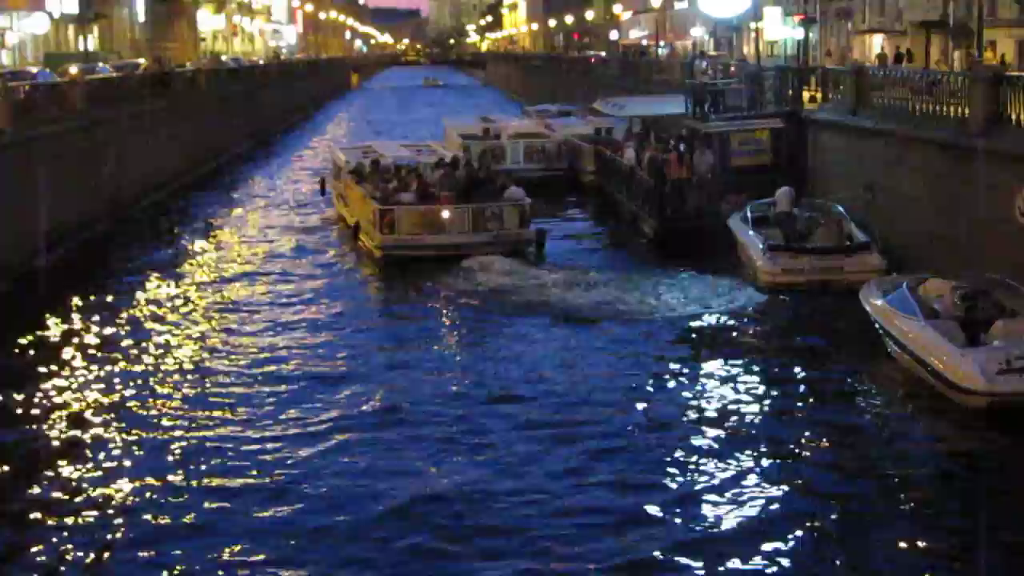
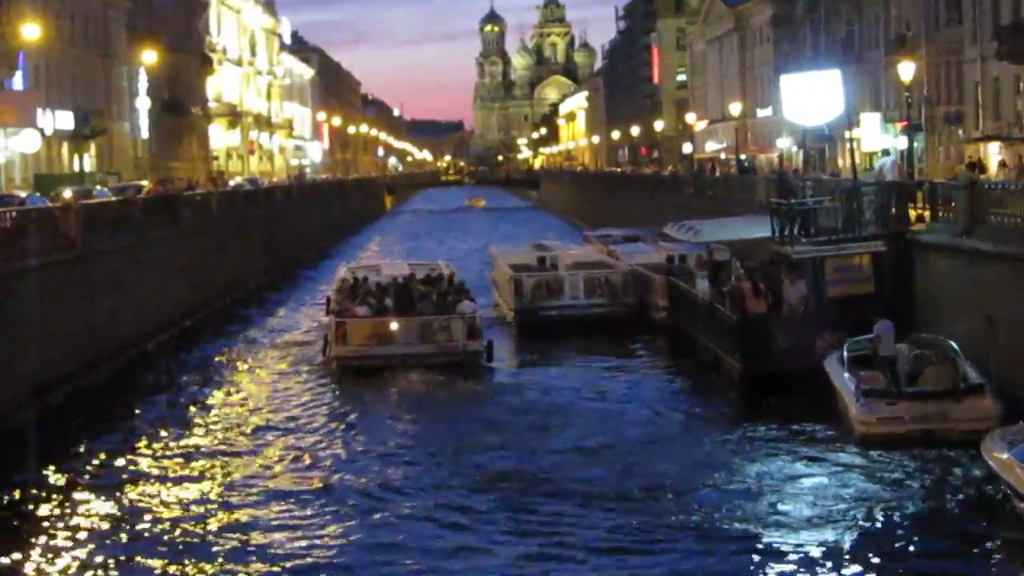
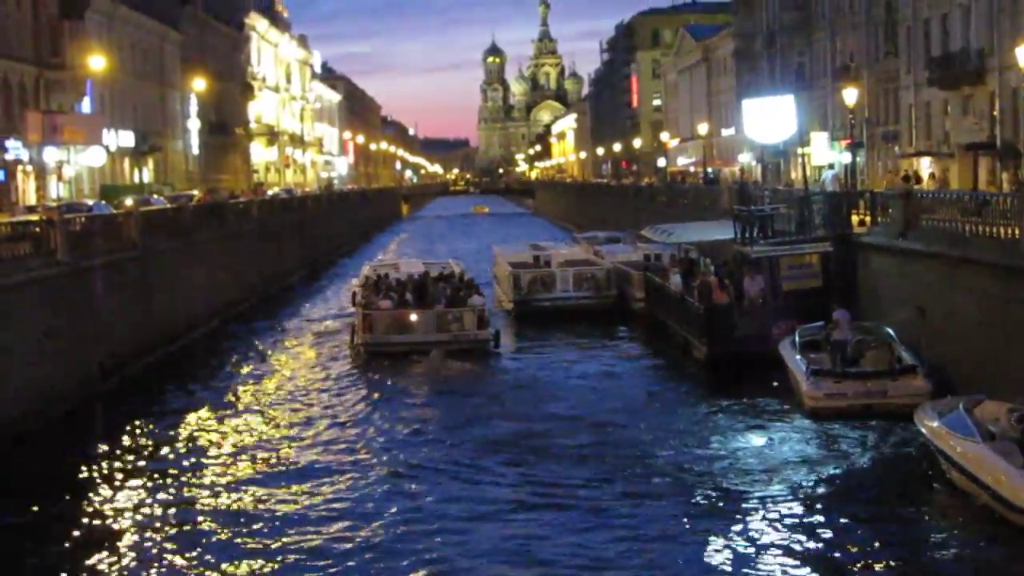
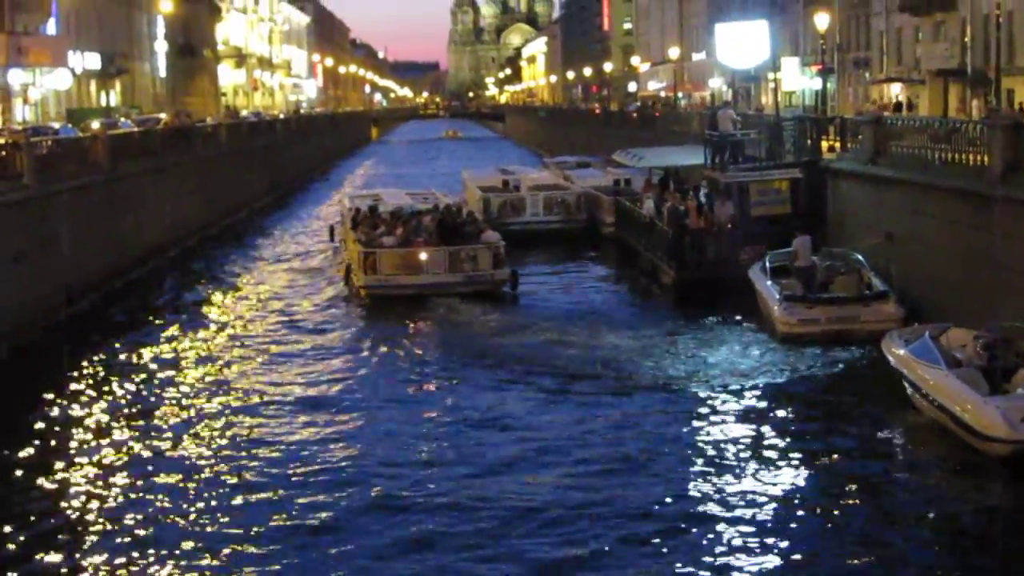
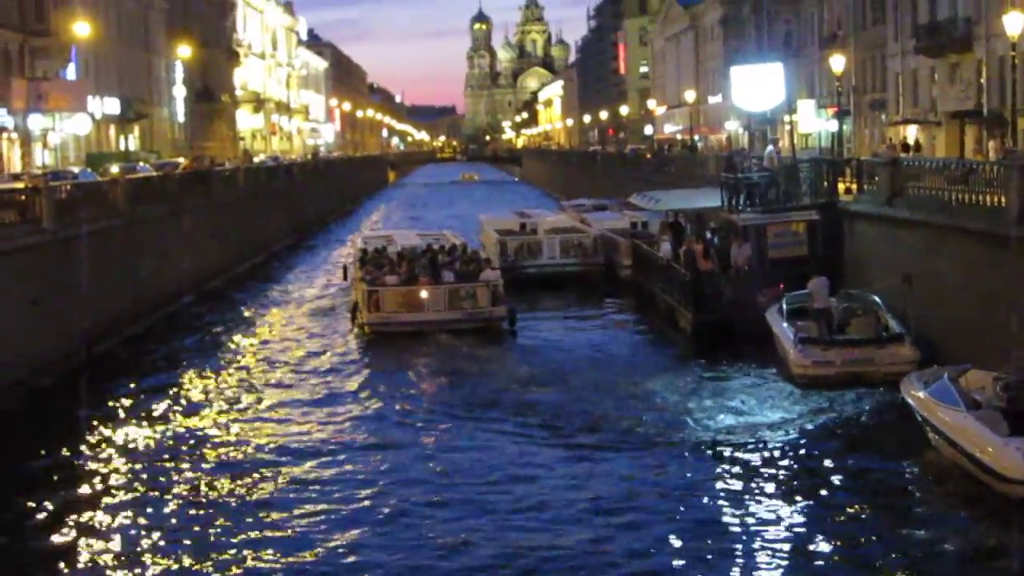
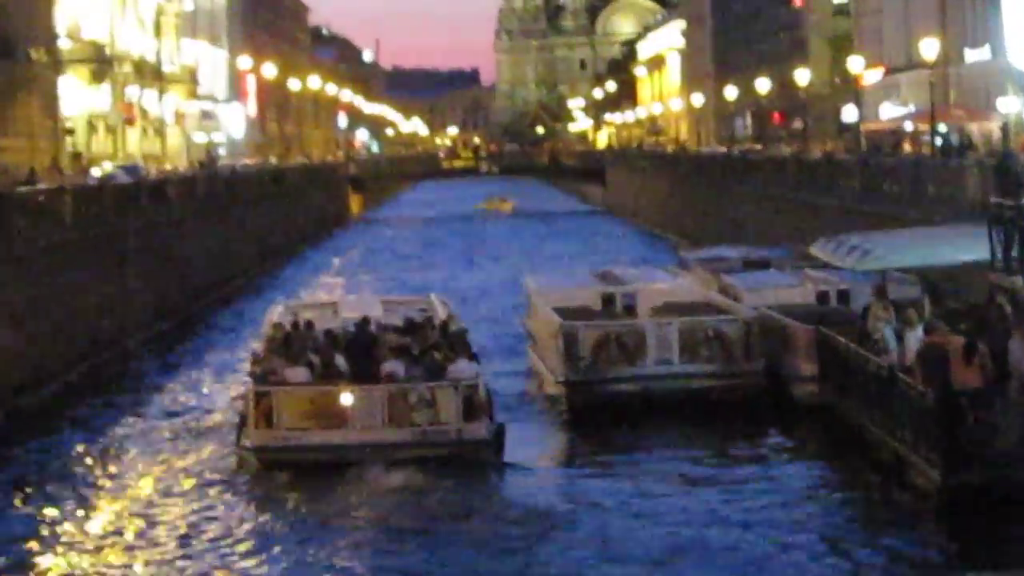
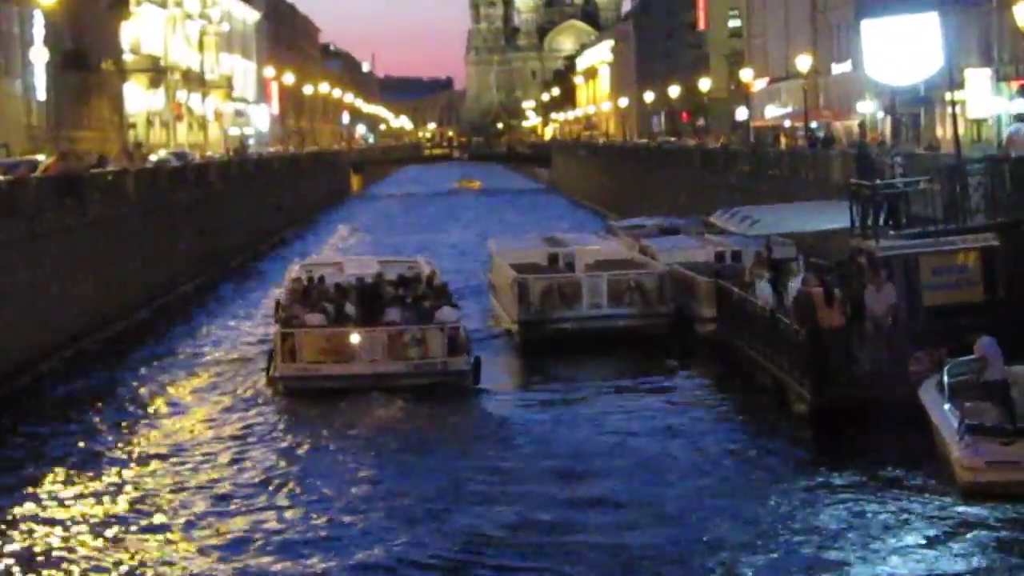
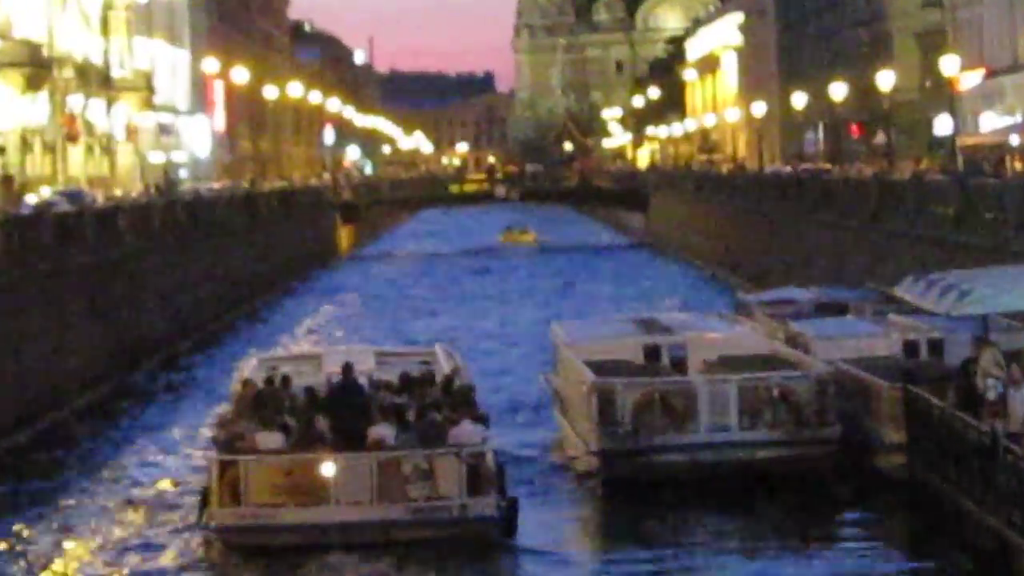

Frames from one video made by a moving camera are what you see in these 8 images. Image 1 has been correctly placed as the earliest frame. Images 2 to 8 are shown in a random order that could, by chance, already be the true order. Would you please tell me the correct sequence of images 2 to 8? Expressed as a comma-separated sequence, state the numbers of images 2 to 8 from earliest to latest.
4, 5, 3, 2, 7, 6, 8
